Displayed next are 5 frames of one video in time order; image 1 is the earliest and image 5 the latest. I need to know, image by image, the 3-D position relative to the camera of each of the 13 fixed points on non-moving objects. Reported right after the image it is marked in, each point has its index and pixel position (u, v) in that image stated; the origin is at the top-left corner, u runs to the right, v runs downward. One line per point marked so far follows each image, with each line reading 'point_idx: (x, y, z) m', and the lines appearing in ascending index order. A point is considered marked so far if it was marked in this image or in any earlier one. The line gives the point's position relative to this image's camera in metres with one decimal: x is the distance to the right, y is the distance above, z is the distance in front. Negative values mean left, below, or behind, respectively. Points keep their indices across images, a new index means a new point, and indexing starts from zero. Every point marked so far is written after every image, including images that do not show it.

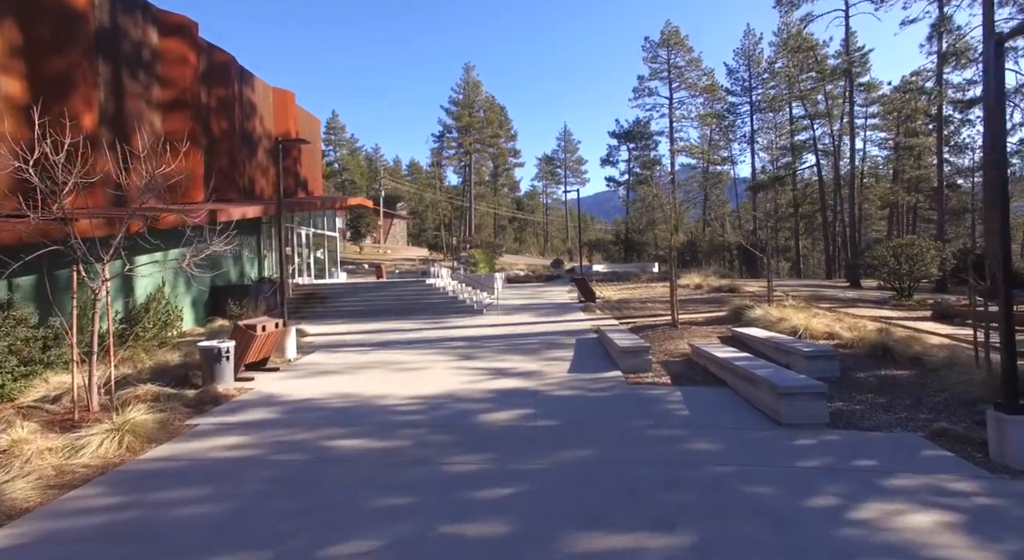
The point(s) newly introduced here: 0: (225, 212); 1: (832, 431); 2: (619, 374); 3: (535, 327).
0: (-6.5, +1.5, +14.4) m
1: (+3.2, -1.5, +6.2) m
2: (+1.6, -1.4, +9.4) m
3: (+0.5, -1.1, +14.9) m
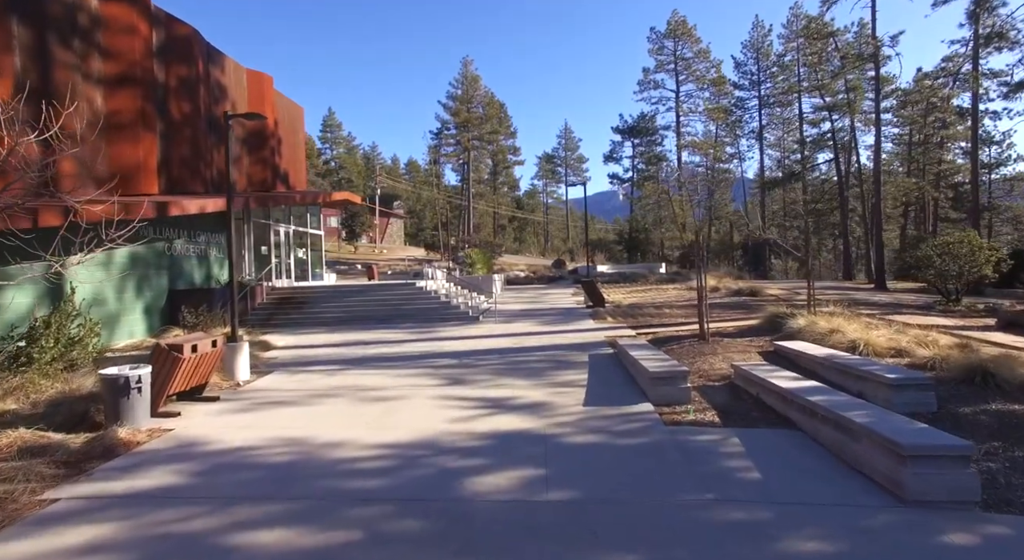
0: (-6.5, +1.5, +12.4) m
1: (+3.2, -1.6, +4.2) m
2: (+1.6, -1.5, +7.4) m
3: (+0.5, -1.2, +12.9) m
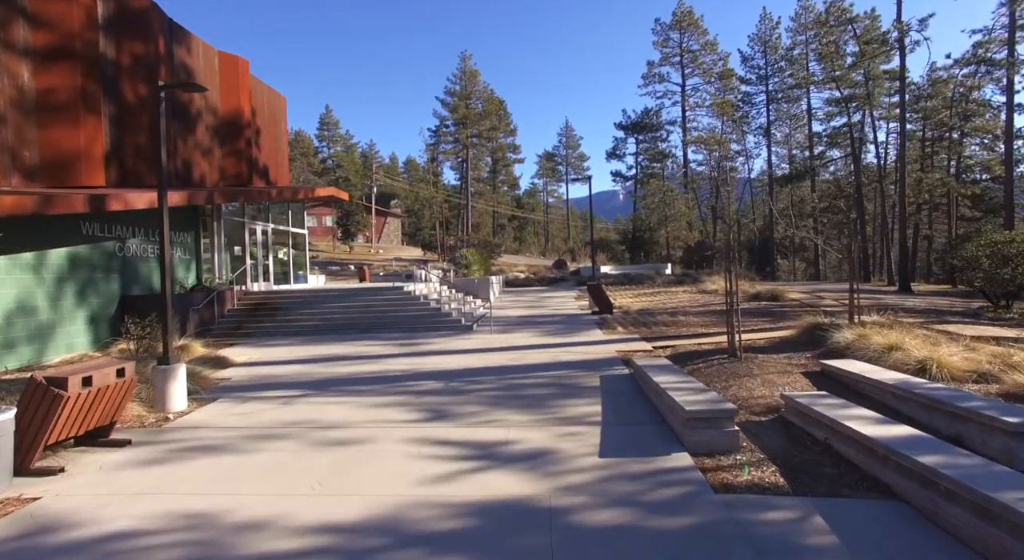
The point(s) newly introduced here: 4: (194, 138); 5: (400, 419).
0: (-6.5, +1.4, +10.6) m
1: (+3.1, -1.7, +2.4) m
2: (+1.5, -1.6, +5.6) m
3: (+0.5, -1.3, +11.1) m
4: (-8.3, +3.7, +16.6) m
5: (-1.3, -1.5, +7.1) m
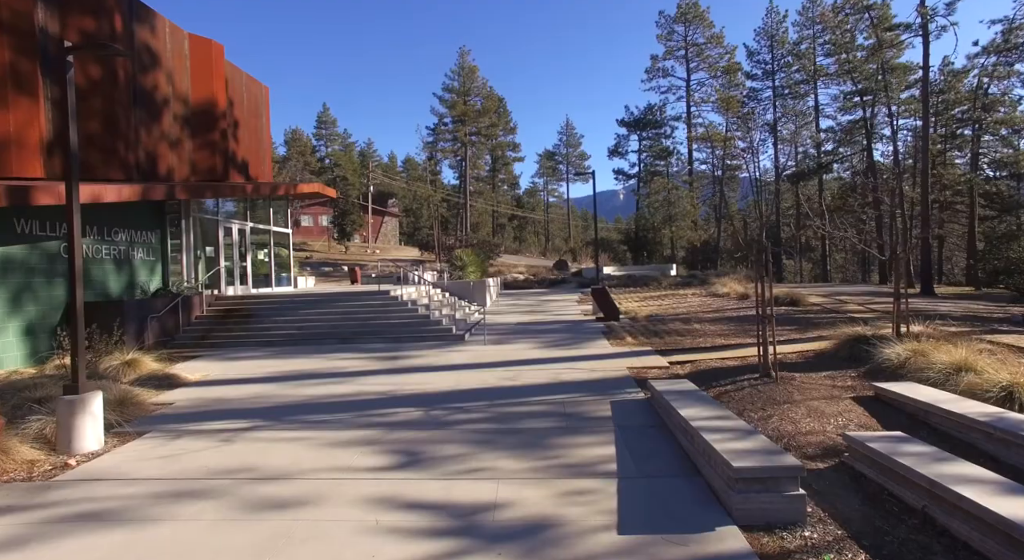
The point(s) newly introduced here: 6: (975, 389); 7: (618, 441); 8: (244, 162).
0: (-6.6, +1.3, +9.1) m
1: (+3.0, -1.7, +1.0) m
2: (+1.5, -1.7, +4.1) m
3: (+0.4, -1.4, +9.6) m
4: (-8.4, +3.6, +15.1) m
5: (-1.3, -1.6, +5.7) m
6: (+5.1, -1.2, +7.0) m
7: (+1.0, -1.5, +6.2) m
8: (-8.2, +3.6, +19.5) m
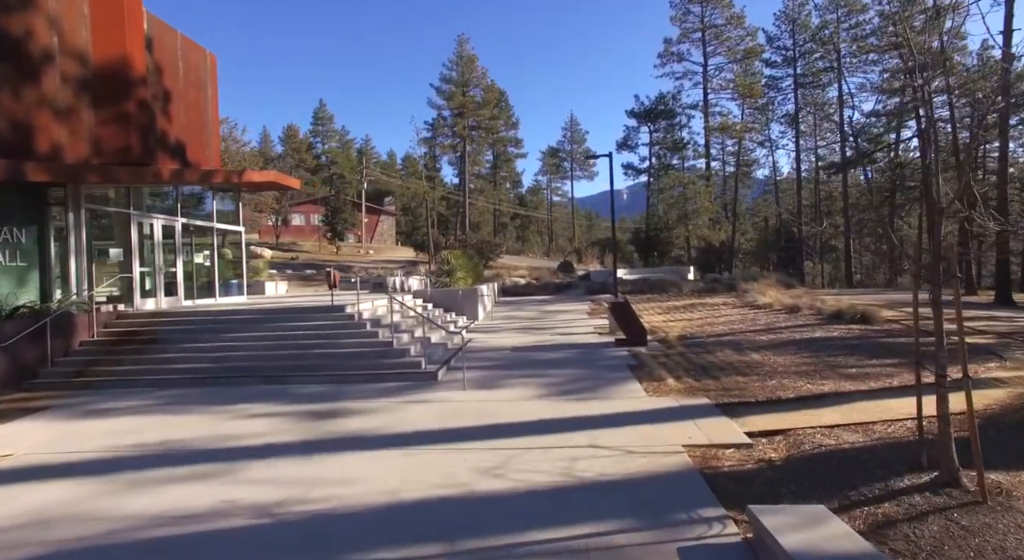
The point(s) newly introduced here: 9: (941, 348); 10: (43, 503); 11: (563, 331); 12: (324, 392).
0: (-6.7, +1.1, +5.4) m
1: (+2.8, -2.0, -2.8) m
2: (+1.3, -1.9, +0.3) m
3: (+0.3, -1.6, +5.8) m
4: (-8.5, +3.4, +11.4) m
5: (-1.5, -1.9, +1.9) m
6: (+4.9, -1.4, +3.2) m
7: (+0.9, -1.7, +2.4) m
8: (-8.3, +3.4, +15.8) m
9: (+3.3, -0.6, +5.0) m
10: (-3.7, -1.8, +5.1) m
11: (+1.2, -1.2, +15.1) m
12: (-2.7, -1.5, +9.1) m
